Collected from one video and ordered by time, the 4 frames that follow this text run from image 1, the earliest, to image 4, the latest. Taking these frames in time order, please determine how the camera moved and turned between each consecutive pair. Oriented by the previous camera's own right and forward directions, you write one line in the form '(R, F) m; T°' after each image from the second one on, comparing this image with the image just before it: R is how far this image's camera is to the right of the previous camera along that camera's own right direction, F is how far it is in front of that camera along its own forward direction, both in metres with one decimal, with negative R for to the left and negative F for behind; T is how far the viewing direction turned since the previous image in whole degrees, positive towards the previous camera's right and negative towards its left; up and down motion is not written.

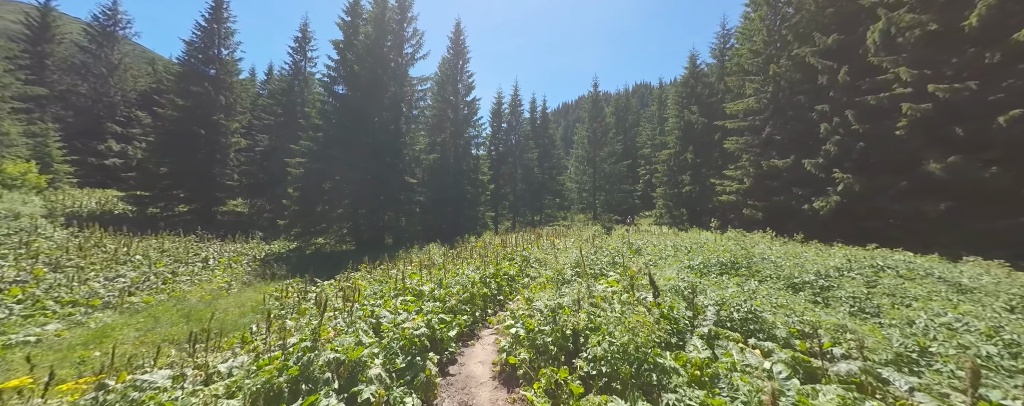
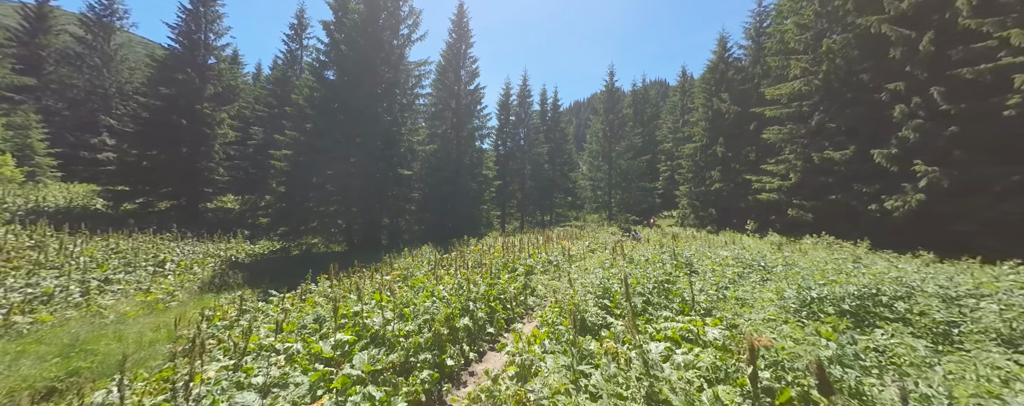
(+0.2, +1.8) m; -2°
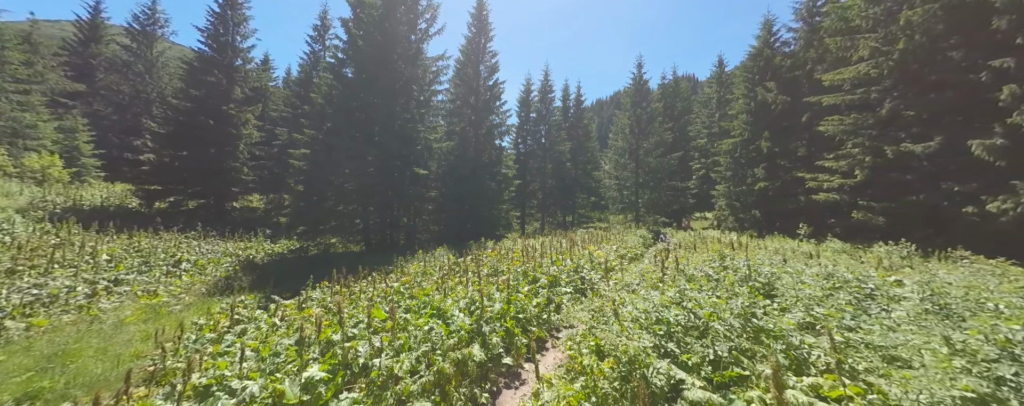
(0.0, +0.9) m; -4°
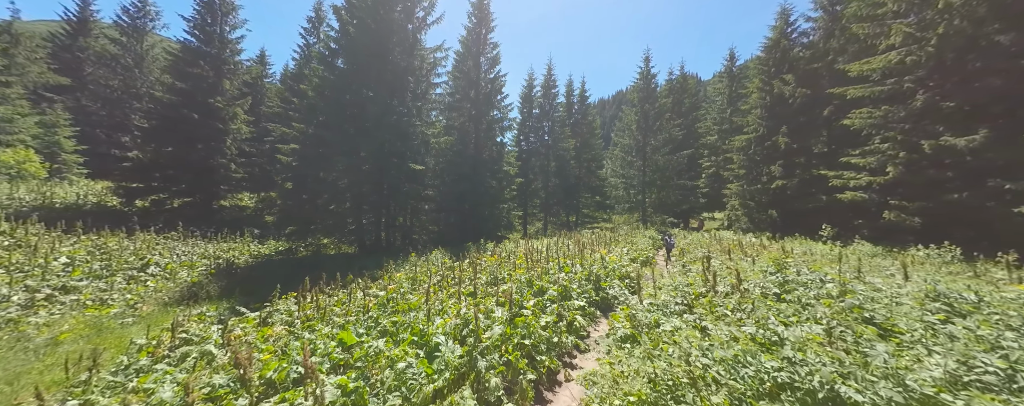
(0.0, +0.9) m; 0°
